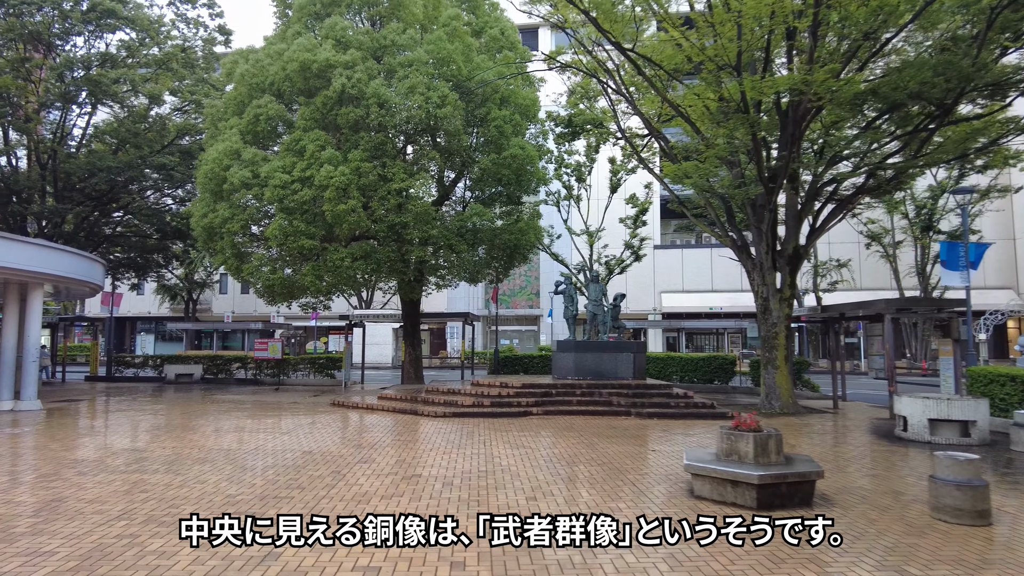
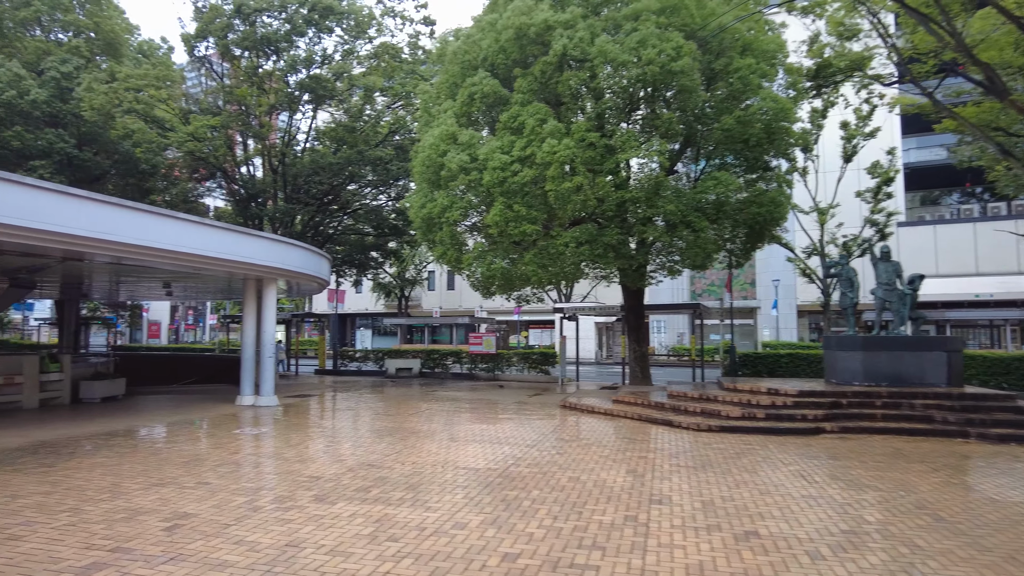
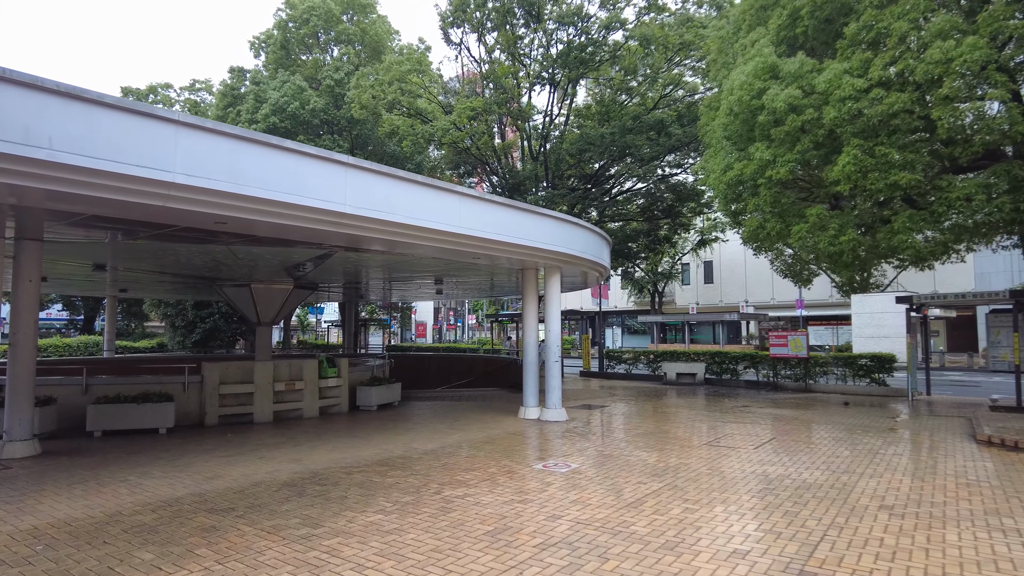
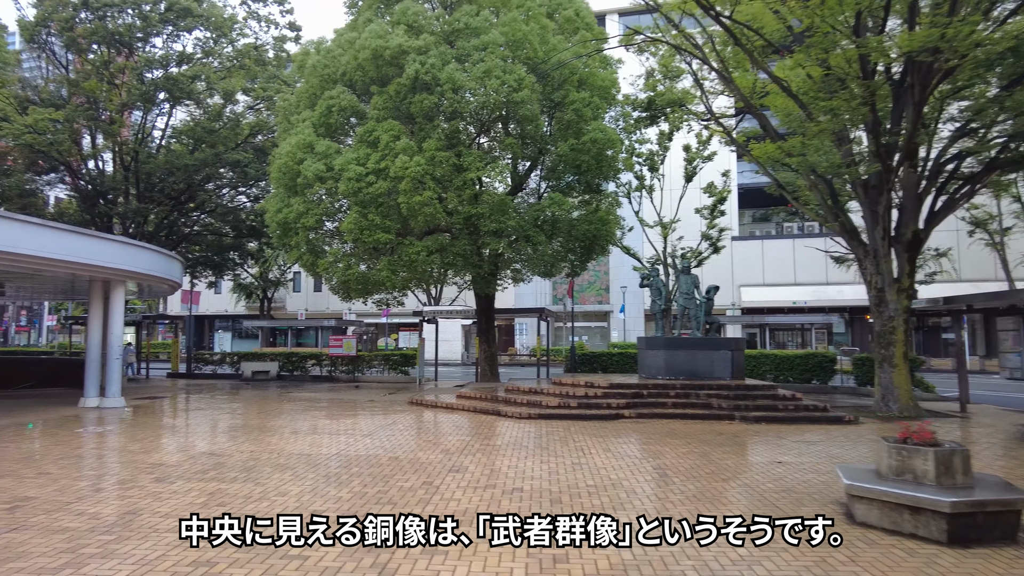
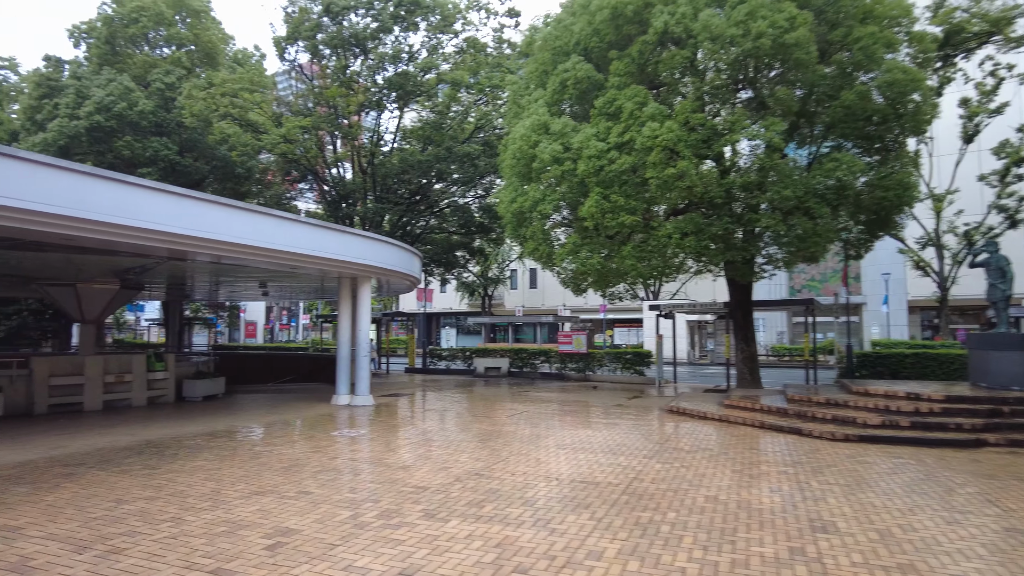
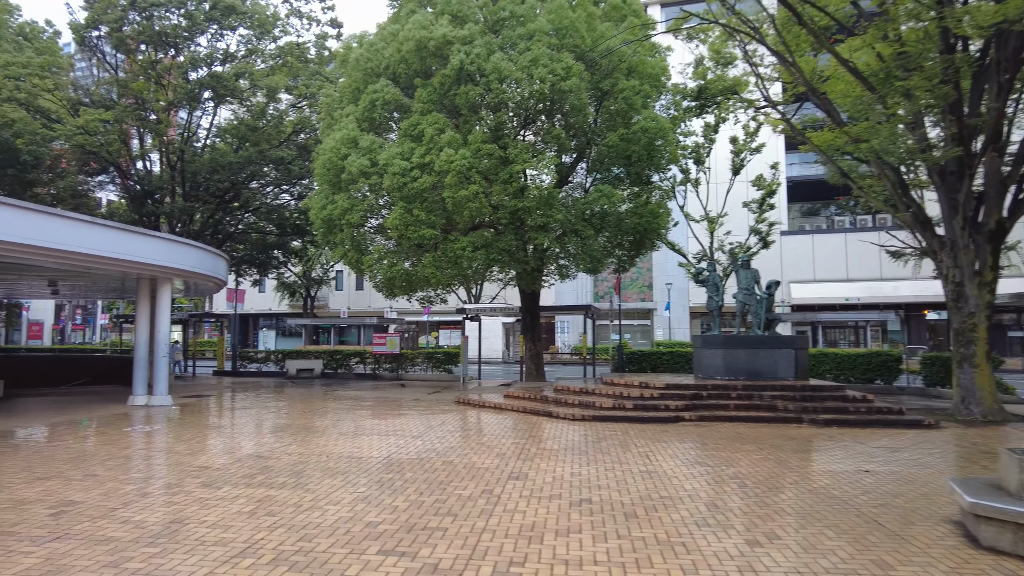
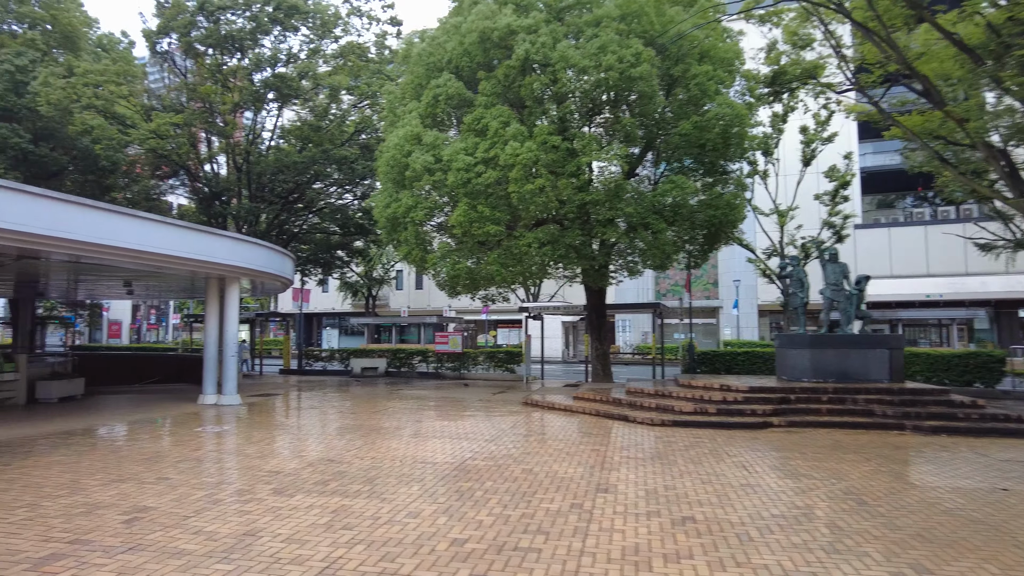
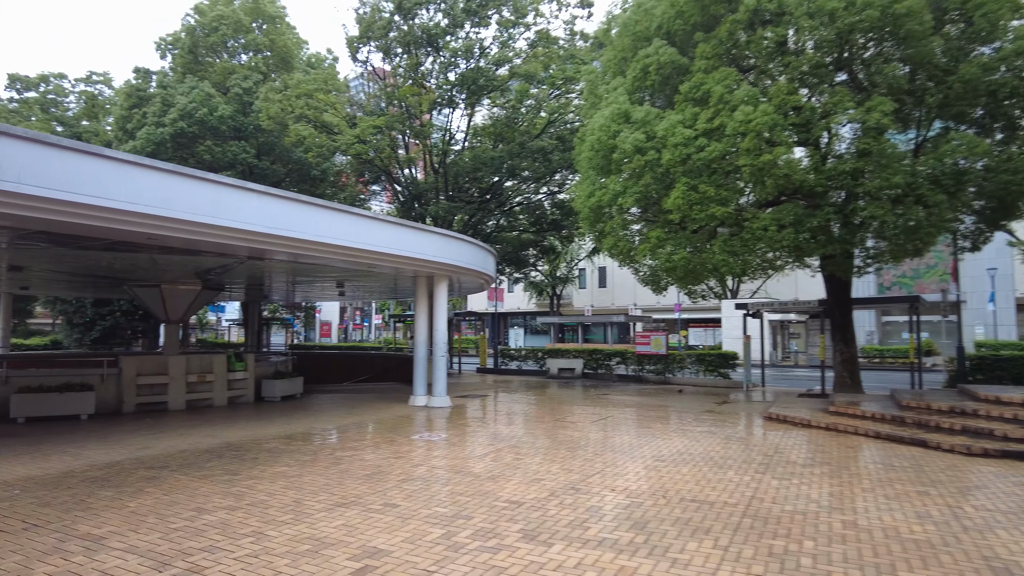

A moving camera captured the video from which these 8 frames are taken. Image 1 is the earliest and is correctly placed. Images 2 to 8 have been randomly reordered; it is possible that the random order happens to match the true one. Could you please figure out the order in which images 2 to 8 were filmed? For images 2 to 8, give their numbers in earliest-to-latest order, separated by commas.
4, 6, 7, 2, 5, 8, 3
